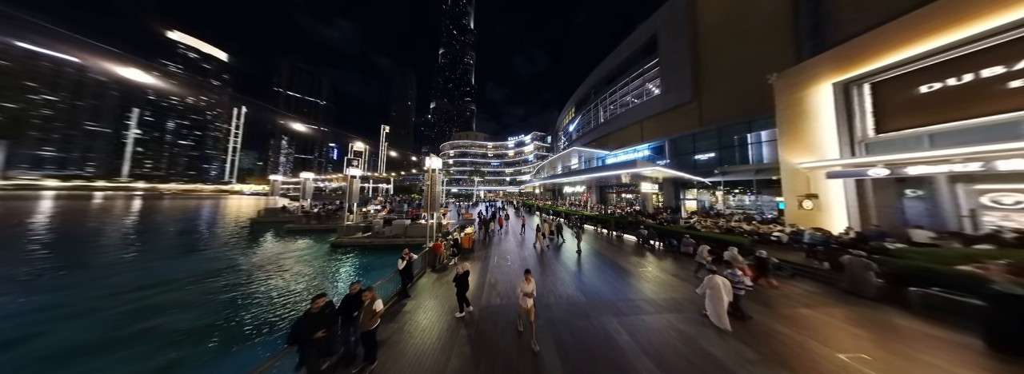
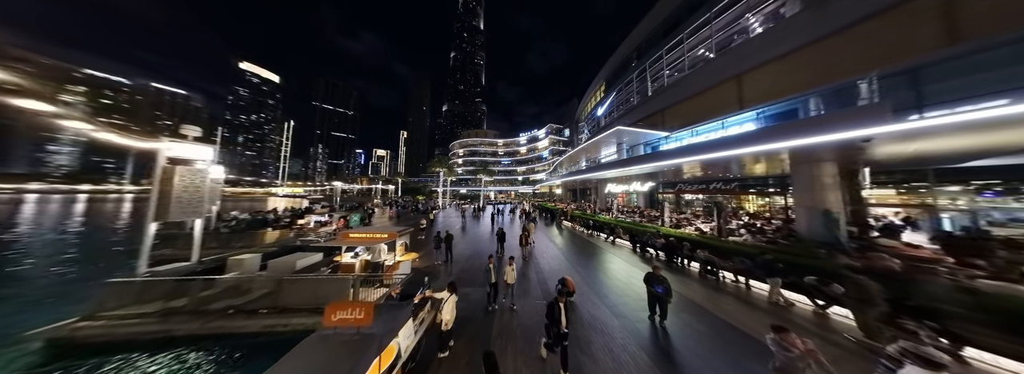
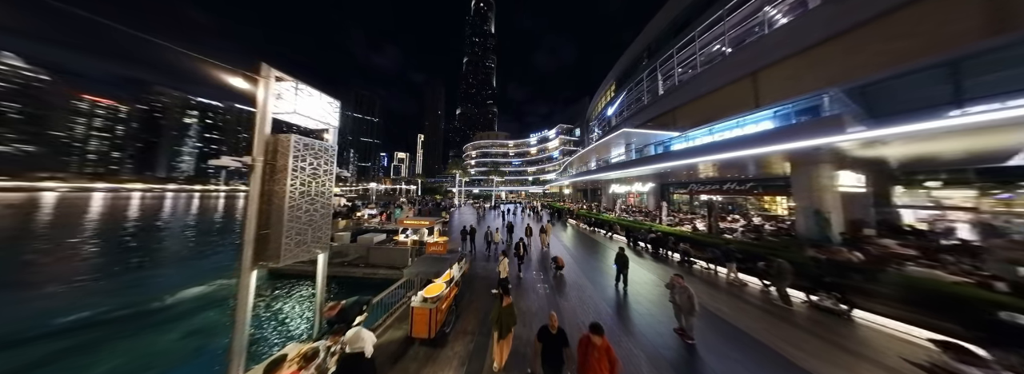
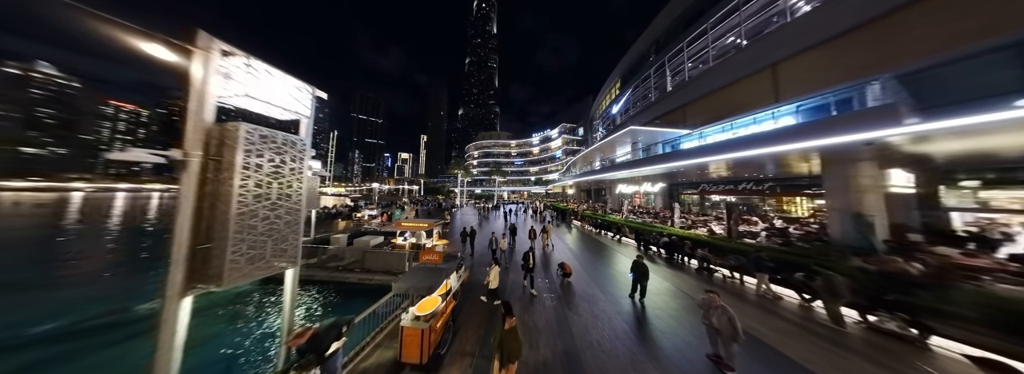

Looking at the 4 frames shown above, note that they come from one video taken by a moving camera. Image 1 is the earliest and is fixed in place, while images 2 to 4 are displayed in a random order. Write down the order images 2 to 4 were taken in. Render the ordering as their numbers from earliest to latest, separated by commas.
3, 4, 2
